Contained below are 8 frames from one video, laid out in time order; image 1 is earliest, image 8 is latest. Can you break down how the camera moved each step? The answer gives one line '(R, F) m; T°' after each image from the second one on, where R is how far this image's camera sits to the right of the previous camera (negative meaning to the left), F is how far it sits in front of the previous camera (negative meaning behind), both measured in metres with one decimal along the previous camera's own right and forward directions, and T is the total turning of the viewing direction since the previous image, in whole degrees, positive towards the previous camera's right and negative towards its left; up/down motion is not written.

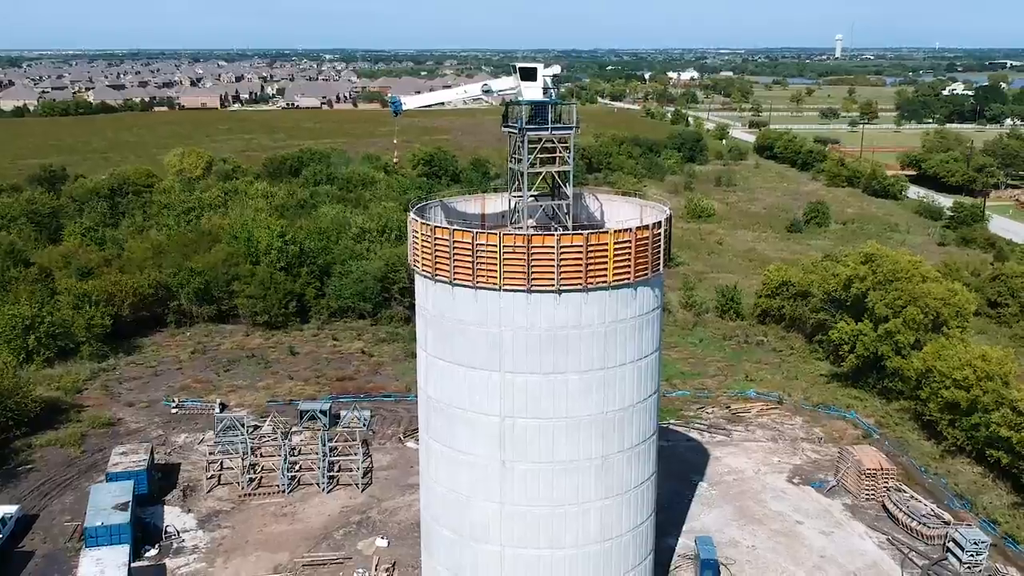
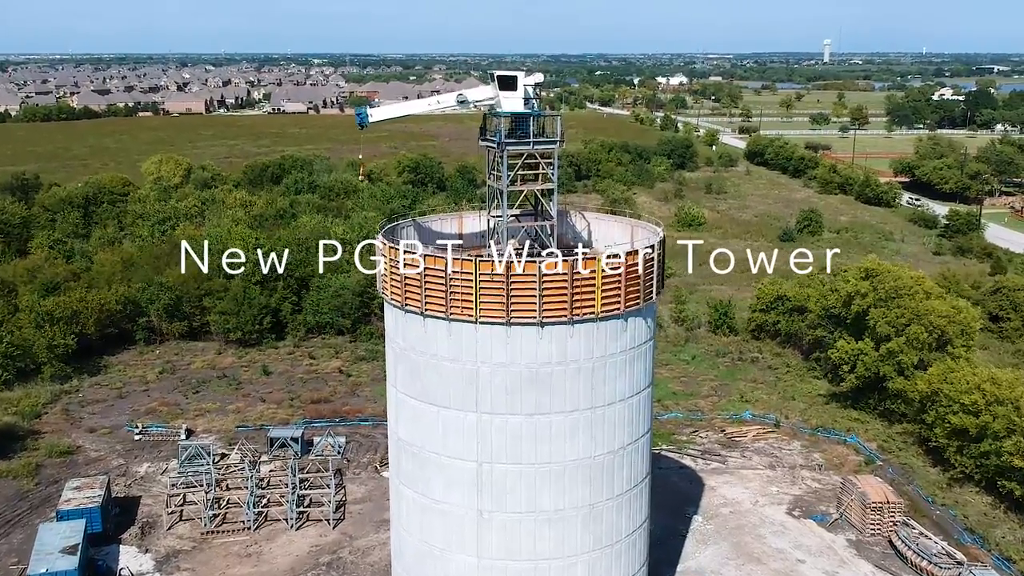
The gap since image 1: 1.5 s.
(+0.3, +1.9) m; +1°
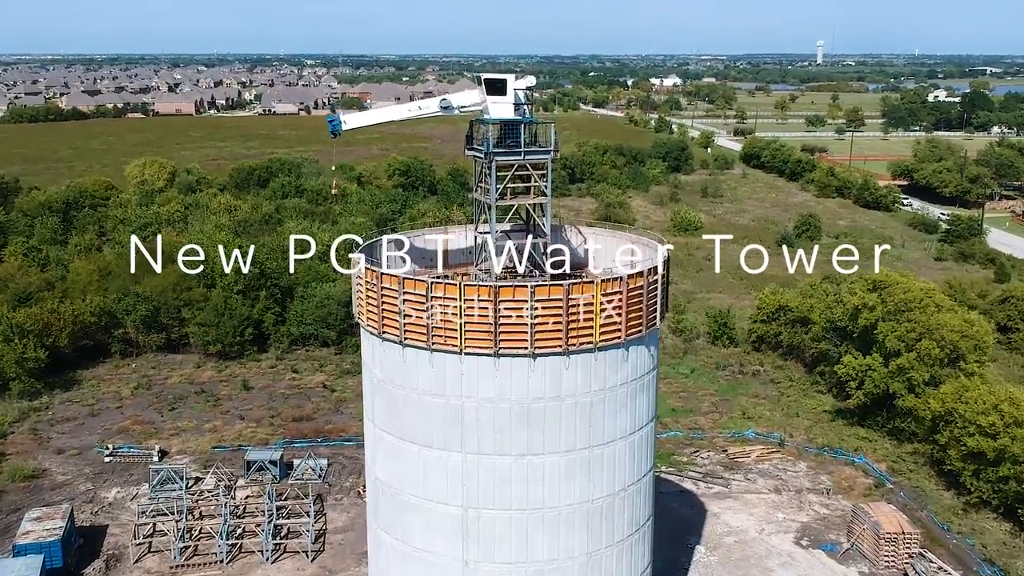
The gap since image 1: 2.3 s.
(+0.1, +1.8) m; 0°
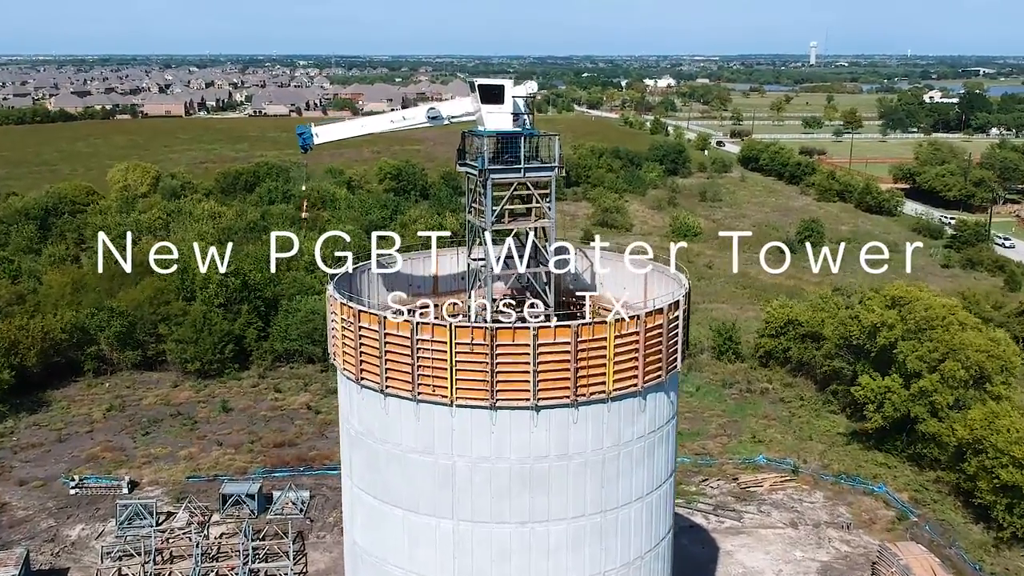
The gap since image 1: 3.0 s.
(-0.1, +2.2) m; 0°
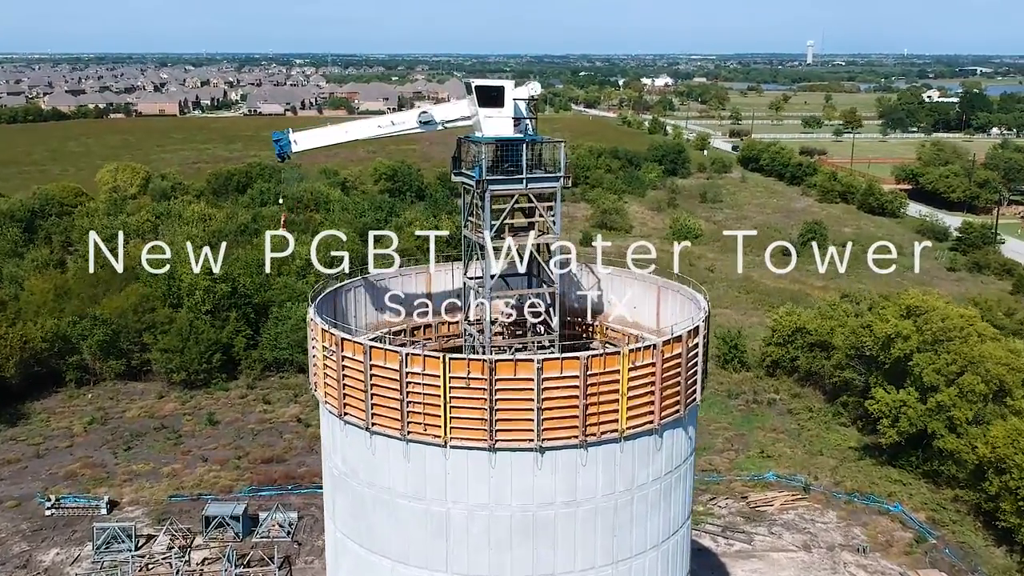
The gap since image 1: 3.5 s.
(-0.1, +1.5) m; 0°
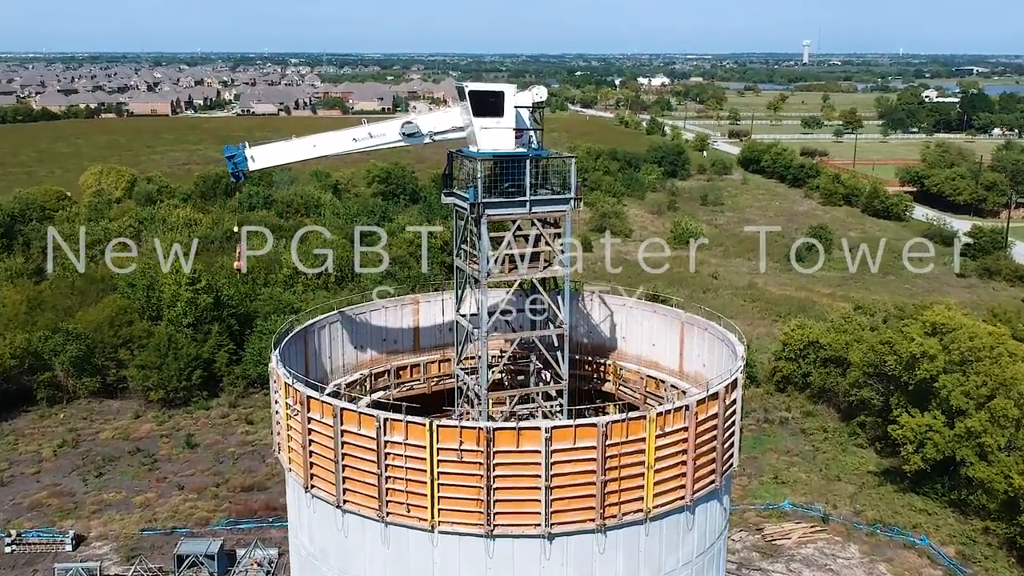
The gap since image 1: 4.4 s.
(-0.1, +2.1) m; 0°
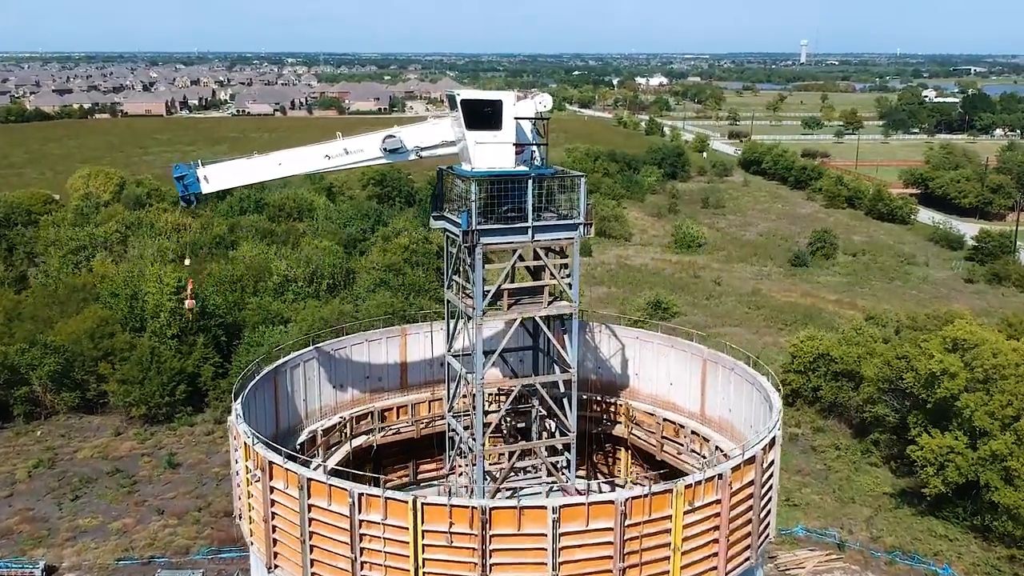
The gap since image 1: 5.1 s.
(0.0, +1.6) m; 0°
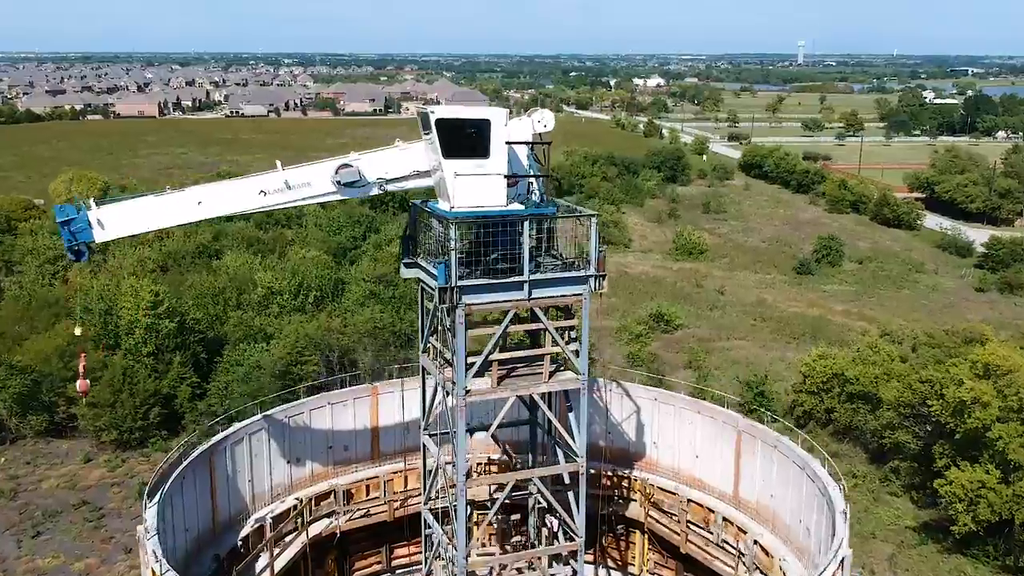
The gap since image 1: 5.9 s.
(+0.1, +2.1) m; 0°
